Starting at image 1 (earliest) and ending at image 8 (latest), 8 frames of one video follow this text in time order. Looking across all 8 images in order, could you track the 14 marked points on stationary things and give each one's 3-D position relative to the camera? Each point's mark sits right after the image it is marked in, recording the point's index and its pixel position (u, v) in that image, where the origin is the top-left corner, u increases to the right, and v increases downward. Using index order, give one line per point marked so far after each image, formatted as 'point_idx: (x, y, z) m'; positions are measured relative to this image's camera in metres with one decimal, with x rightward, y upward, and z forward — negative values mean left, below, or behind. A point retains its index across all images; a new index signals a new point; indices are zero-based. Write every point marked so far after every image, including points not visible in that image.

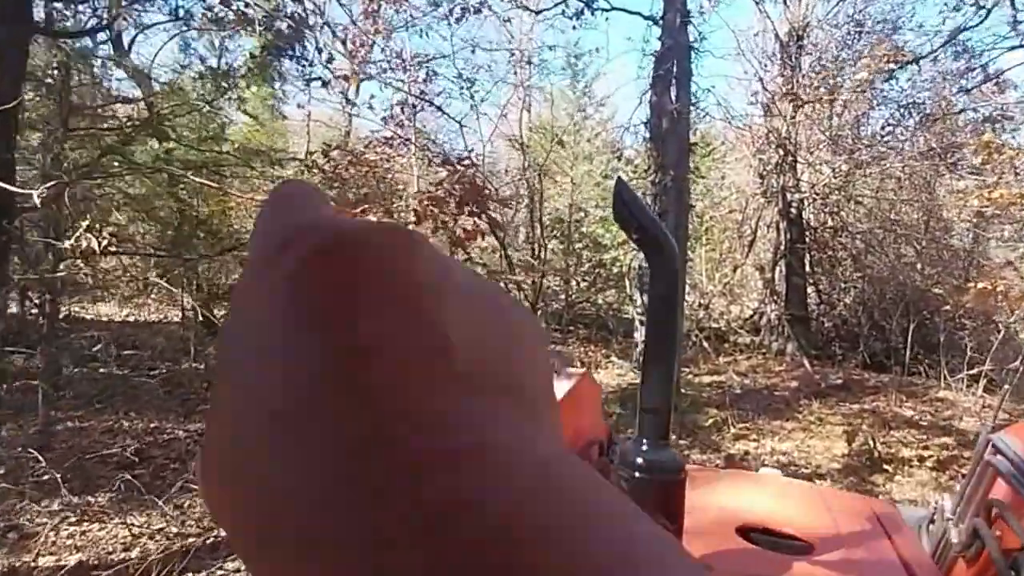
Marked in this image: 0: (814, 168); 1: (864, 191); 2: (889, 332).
0: (+5.6, +2.2, +11.1) m
1: (+6.5, +1.8, +11.1) m
2: (+7.2, -0.8, +11.5) m
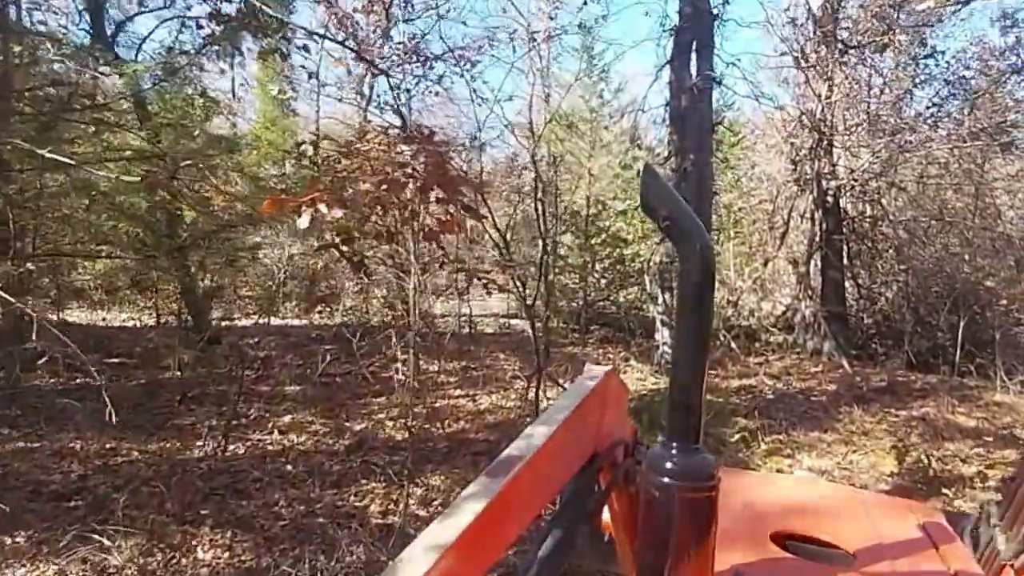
0: (+5.8, +2.3, +10.3) m
1: (+6.8, +1.9, +10.3) m
2: (+7.5, -0.7, +10.6) m
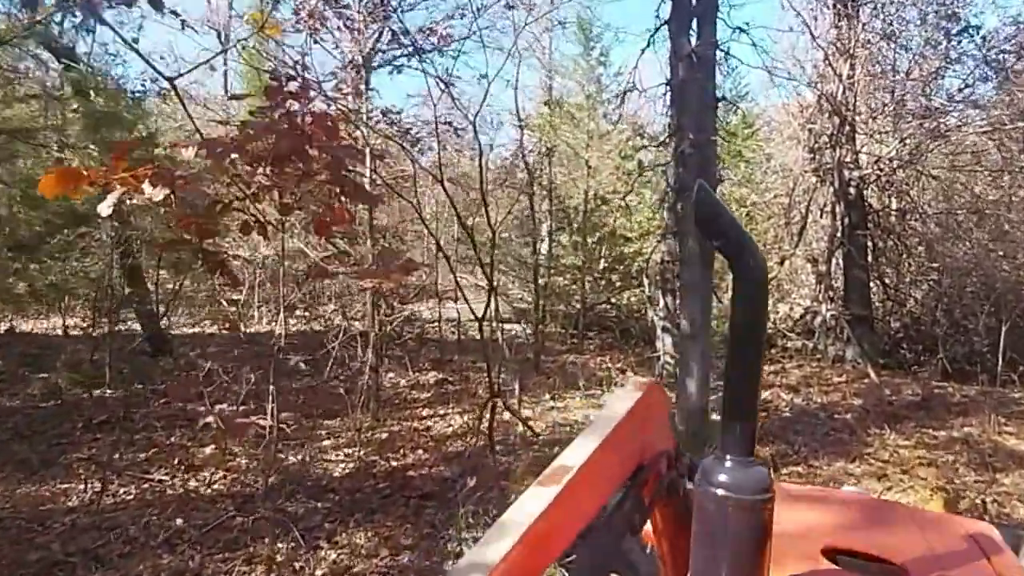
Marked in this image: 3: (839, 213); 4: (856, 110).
0: (+5.7, +2.3, +9.4) m
1: (+6.6, +1.9, +9.3) m
2: (+7.4, -0.7, +9.6) m
3: (+5.4, +1.2, +9.9) m
4: (+5.3, +2.7, +9.2) m
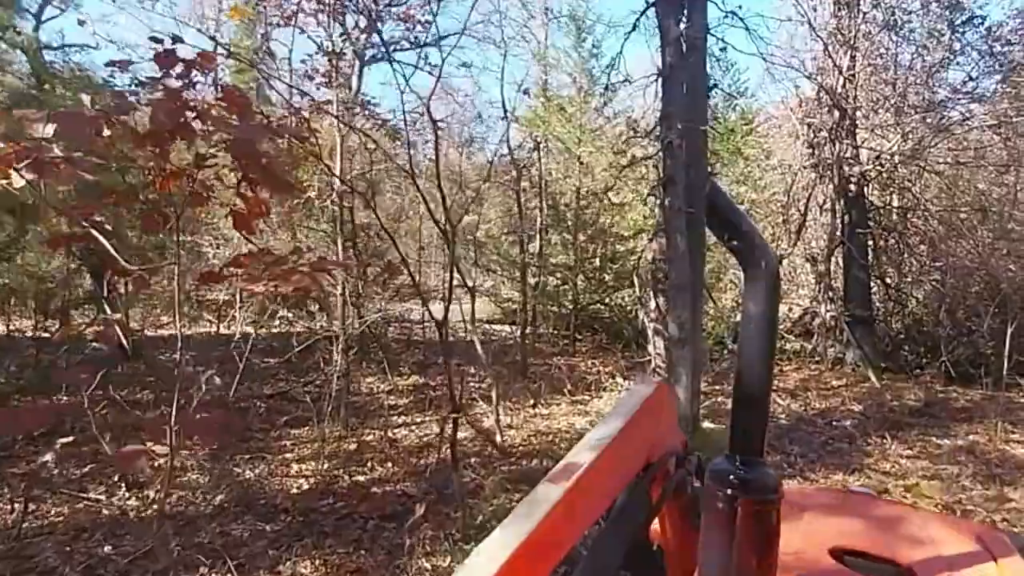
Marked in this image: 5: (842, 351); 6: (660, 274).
0: (+5.5, +2.3, +9.1) m
1: (+6.5, +1.9, +9.0) m
2: (+7.2, -0.7, +9.3) m
3: (+5.2, +1.2, +9.6) m
4: (+5.1, +2.7, +8.9) m
5: (+5.5, -1.1, +10.0) m
6: (+1.6, +0.2, +6.5) m
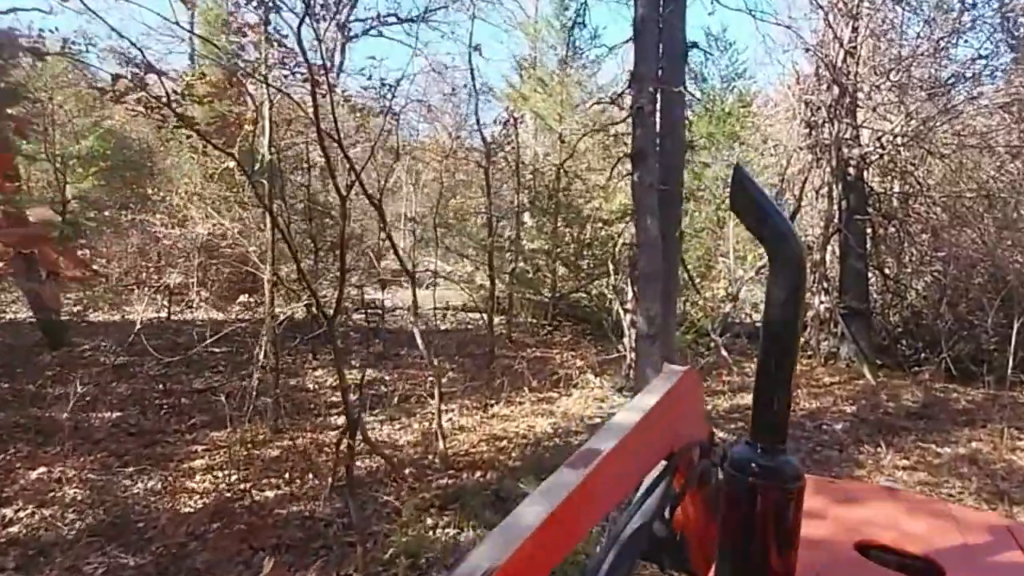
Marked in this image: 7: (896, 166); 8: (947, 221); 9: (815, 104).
0: (+5.2, +2.5, +8.5) m
1: (+6.1, +2.0, +8.4) m
2: (+6.9, -0.6, +8.8) m
3: (+4.9, +1.4, +9.0) m
4: (+4.8, +2.9, +8.3) m
5: (+5.1, -0.9, +9.5) m
6: (+1.3, +0.3, +6.0) m
7: (+5.6, +1.8, +8.7) m
8: (+6.2, +1.0, +8.6) m
9: (+4.3, +2.6, +8.5) m
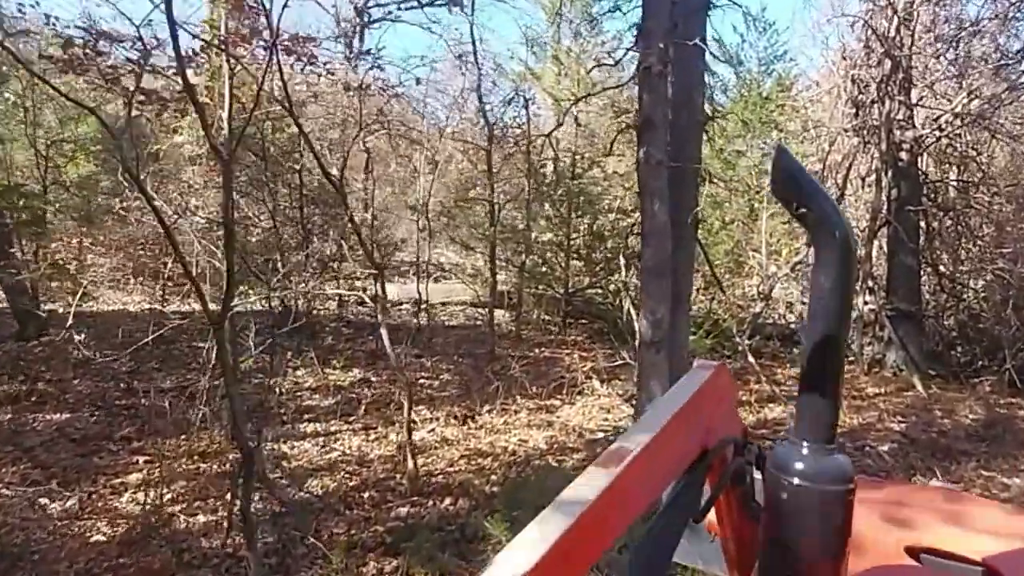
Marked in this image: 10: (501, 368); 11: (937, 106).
0: (+5.4, +2.5, +7.6) m
1: (+6.3, +2.0, +7.5) m
2: (+7.0, -0.6, +7.8) m
3: (+5.0, +1.4, +8.1) m
4: (+4.9, +2.9, +7.4) m
5: (+5.3, -0.9, +8.6) m
6: (+1.3, +0.3, +5.3) m
7: (+5.7, +1.8, +7.8) m
8: (+6.4, +0.9, +7.6) m
9: (+4.5, +2.6, +7.7) m
10: (+0.2, -0.8, +7.7) m
11: (+5.4, +2.3, +7.6) m
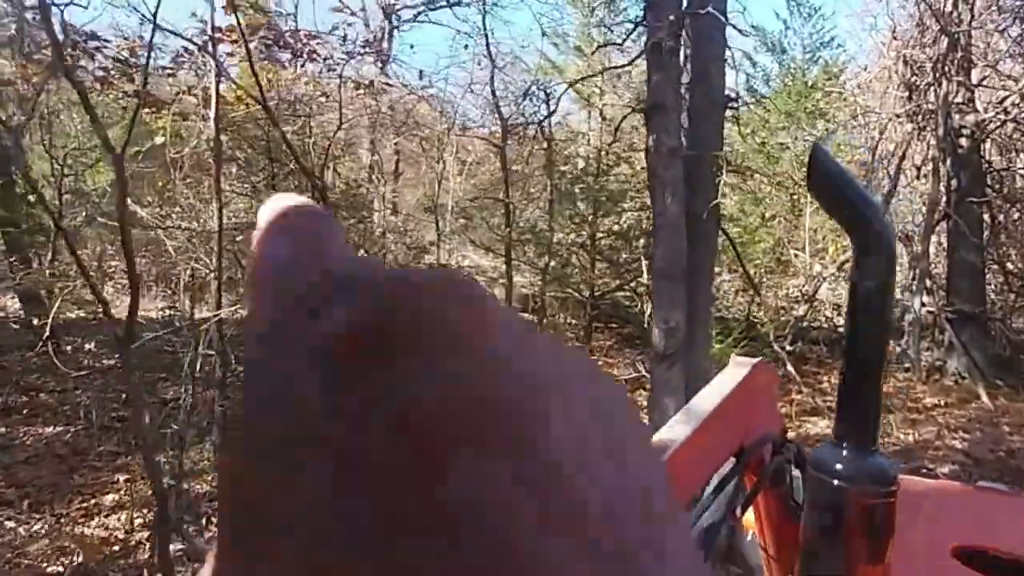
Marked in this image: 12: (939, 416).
0: (+5.6, +2.5, +6.9) m
1: (+6.5, +2.0, +6.7) m
2: (+7.3, -0.6, +7.0) m
3: (+5.3, +1.4, +7.4) m
4: (+5.2, +2.9, +6.7) m
5: (+5.7, -0.9, +7.9) m
6: (+1.4, +0.3, +4.9) m
7: (+6.0, +1.8, +7.0) m
8: (+6.6, +1.0, +6.8) m
9: (+4.8, +2.6, +7.0) m
10: (+0.5, -0.9, +7.3) m
11: (+5.7, +2.4, +6.9) m
12: (+4.1, -1.2, +5.6) m
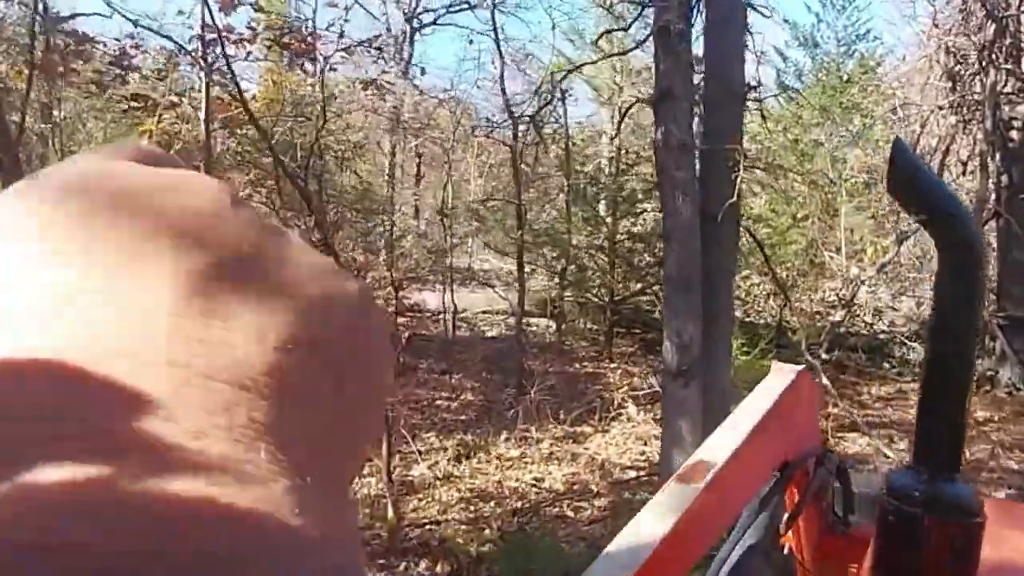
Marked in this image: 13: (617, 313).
0: (+5.8, +2.4, +6.3) m
1: (+6.7, +2.0, +6.1) m
2: (+7.5, -0.6, +6.4) m
3: (+5.5, +1.4, +6.9) m
4: (+5.3, +2.8, +6.2) m
5: (+5.9, -0.9, +7.4) m
6: (+1.5, +0.2, +4.5) m
7: (+6.2, +1.7, +6.5) m
8: (+6.8, +0.9, +6.2) m
9: (+4.9, +2.6, +6.5) m
10: (+0.7, -0.9, +7.0) m
11: (+5.9, +2.3, +6.4) m
12: (+4.2, -1.2, +5.2) m
13: (+1.5, -0.3, +8.1) m
